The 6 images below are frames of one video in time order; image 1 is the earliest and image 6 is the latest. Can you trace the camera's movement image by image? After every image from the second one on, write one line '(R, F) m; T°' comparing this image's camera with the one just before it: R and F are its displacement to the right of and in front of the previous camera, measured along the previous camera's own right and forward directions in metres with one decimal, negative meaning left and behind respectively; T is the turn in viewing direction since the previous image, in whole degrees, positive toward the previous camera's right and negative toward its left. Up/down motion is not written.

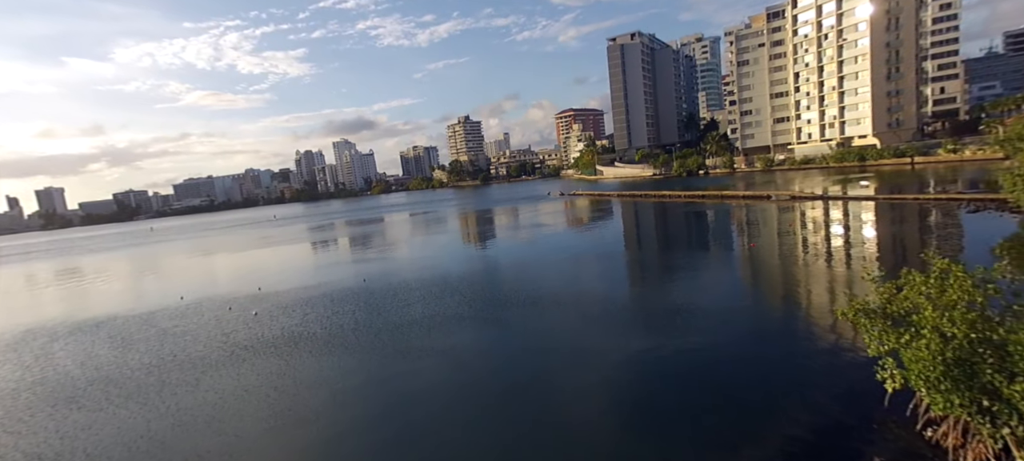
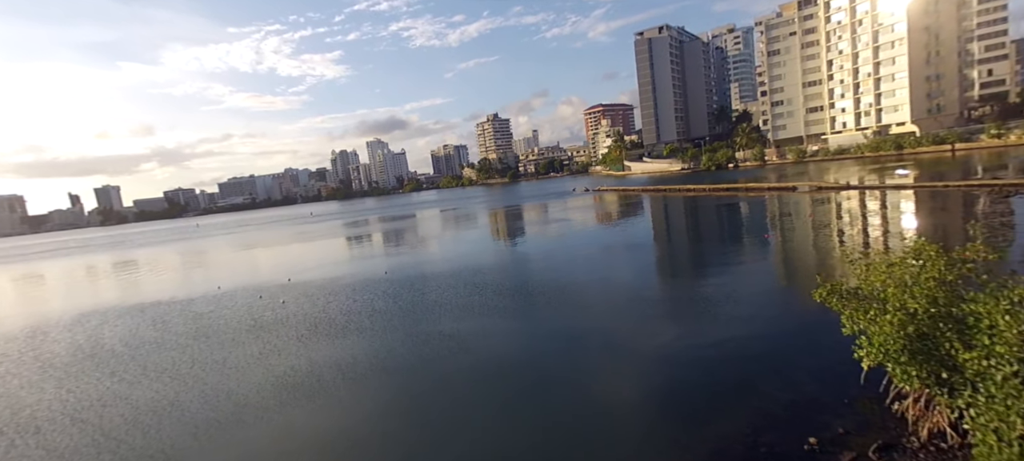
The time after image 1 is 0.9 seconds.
(+1.0, -0.6) m; -4°
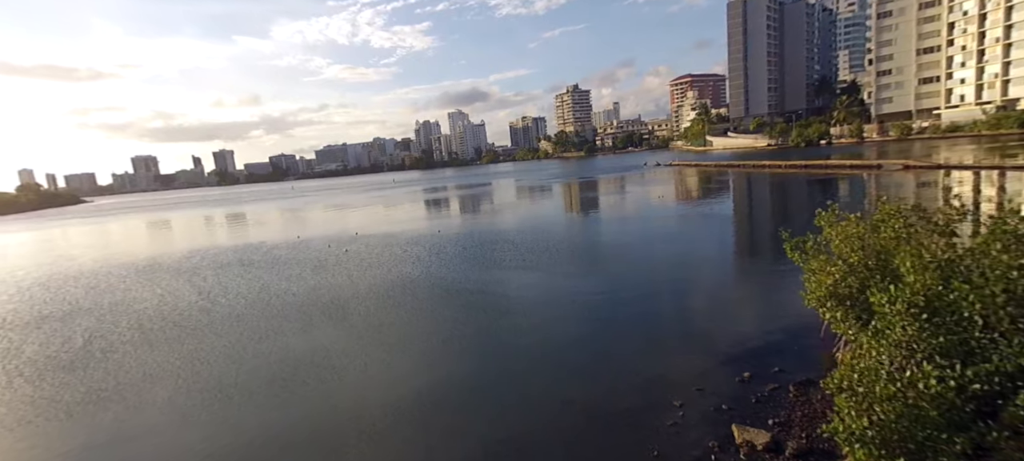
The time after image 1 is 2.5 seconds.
(+2.2, -1.2) m; -9°
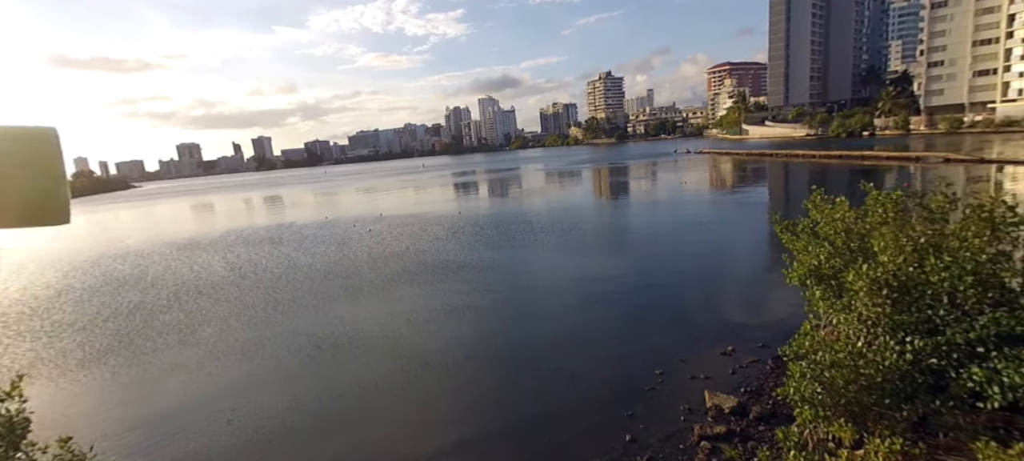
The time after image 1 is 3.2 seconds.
(+0.7, -0.3) m; -4°
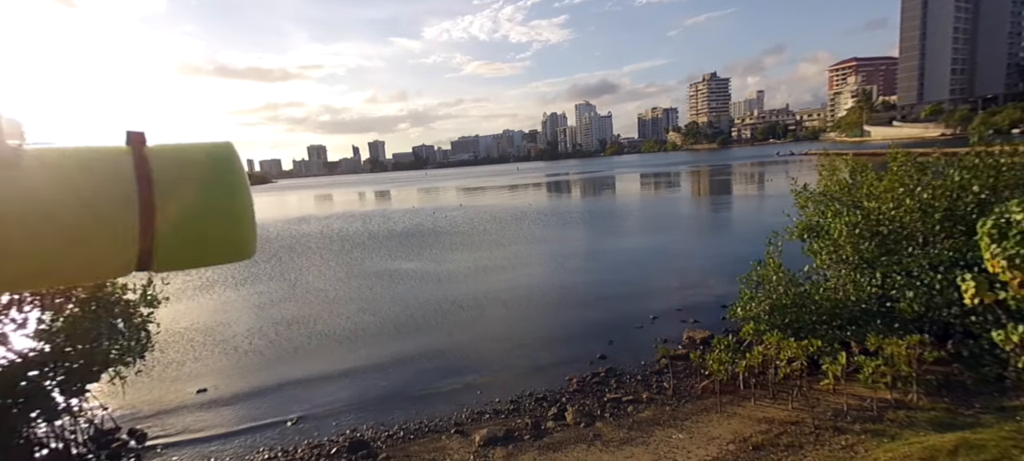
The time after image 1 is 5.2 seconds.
(+1.7, -1.4) m; -12°
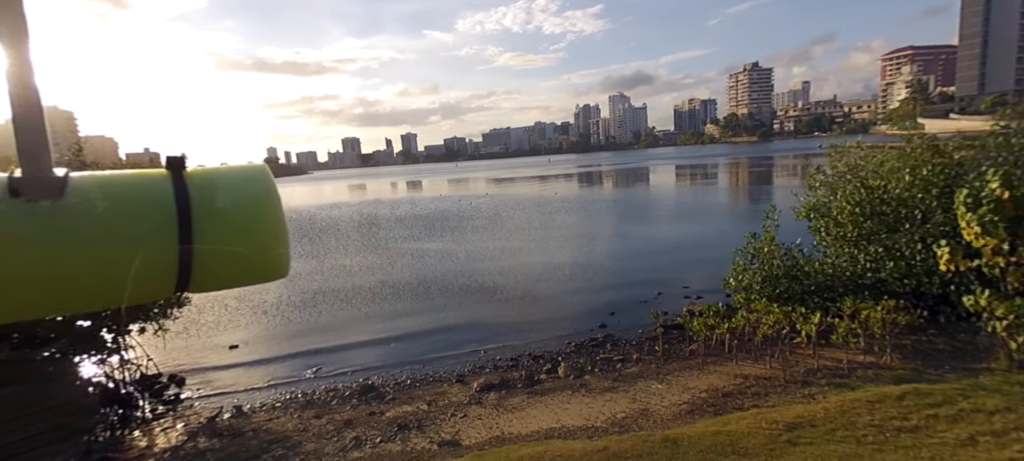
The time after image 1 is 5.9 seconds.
(+0.4, -0.4) m; -4°
